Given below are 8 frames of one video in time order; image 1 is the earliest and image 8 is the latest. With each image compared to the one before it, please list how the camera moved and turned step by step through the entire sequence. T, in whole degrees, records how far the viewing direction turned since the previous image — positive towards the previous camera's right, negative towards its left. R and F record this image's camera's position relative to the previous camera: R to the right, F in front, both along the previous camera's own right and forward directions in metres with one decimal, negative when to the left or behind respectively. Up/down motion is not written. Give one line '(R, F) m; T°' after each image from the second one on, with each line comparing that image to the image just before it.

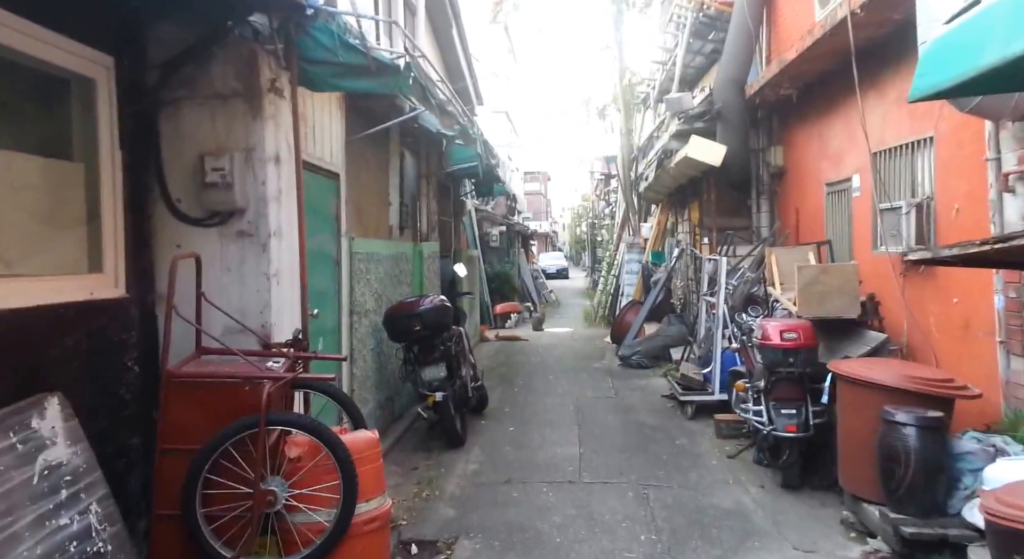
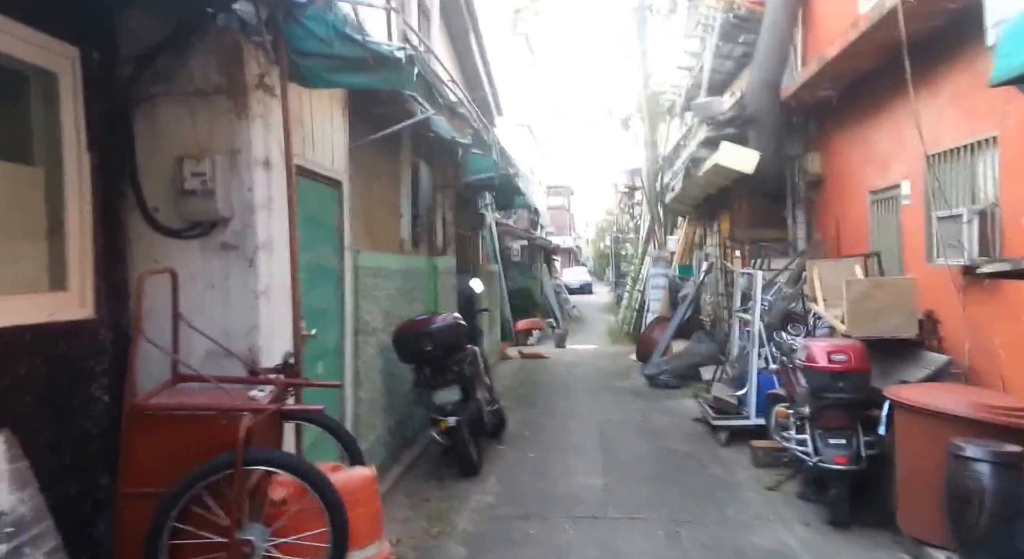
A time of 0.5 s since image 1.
(0.0, +0.4) m; -2°
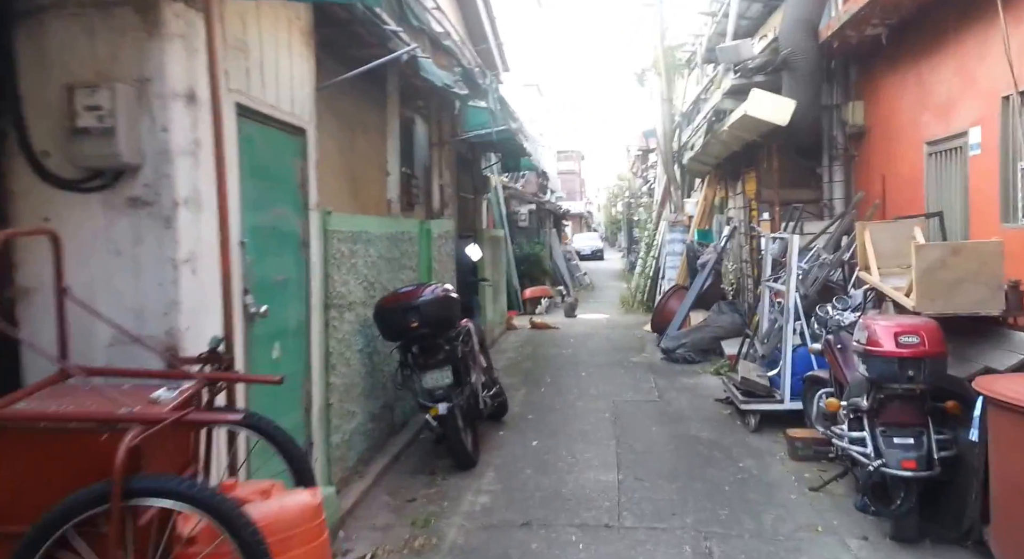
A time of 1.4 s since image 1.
(+0.1, +0.8) m; -1°
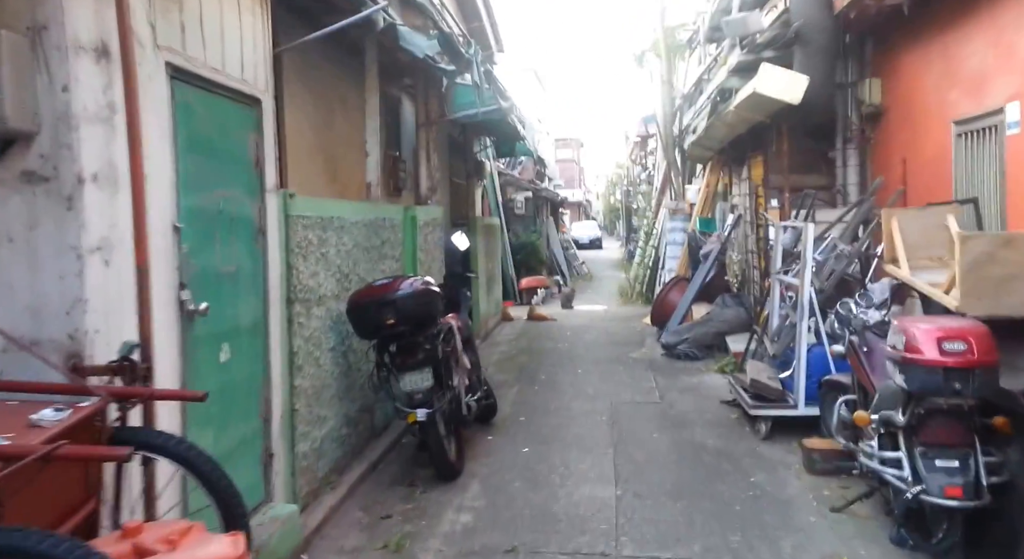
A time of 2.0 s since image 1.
(+0.1, +0.5) m; 0°
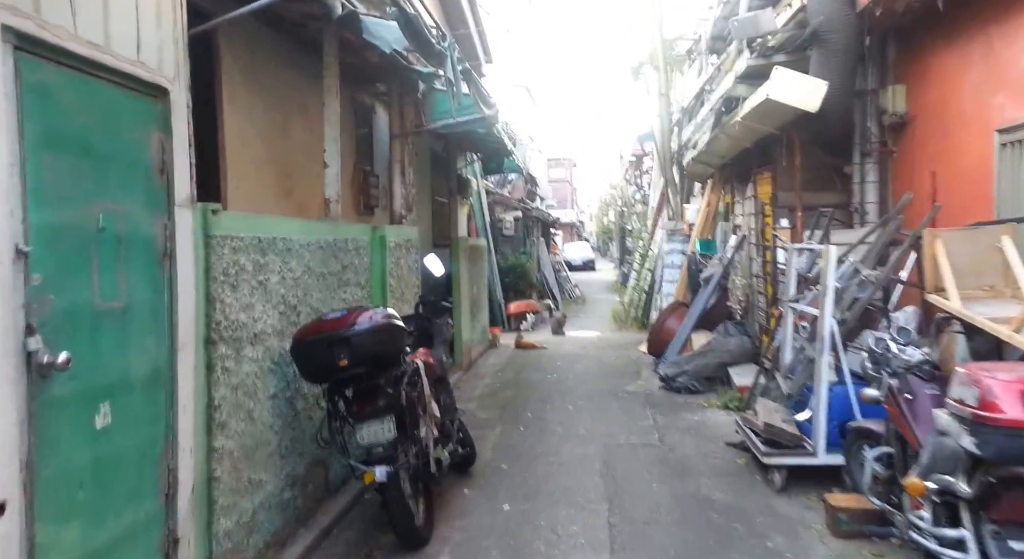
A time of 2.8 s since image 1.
(+0.1, +0.7) m; +1°
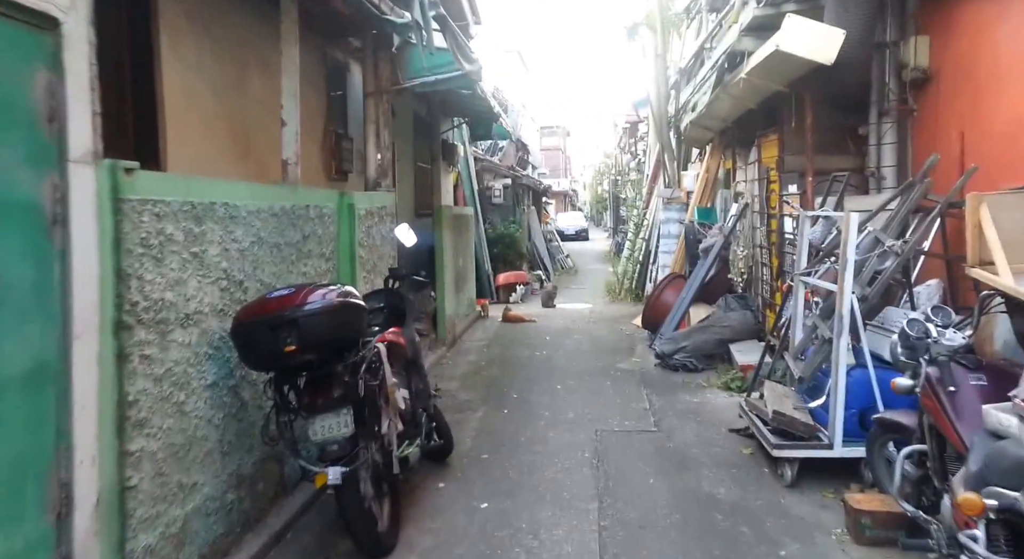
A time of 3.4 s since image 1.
(+0.1, +0.5) m; +1°
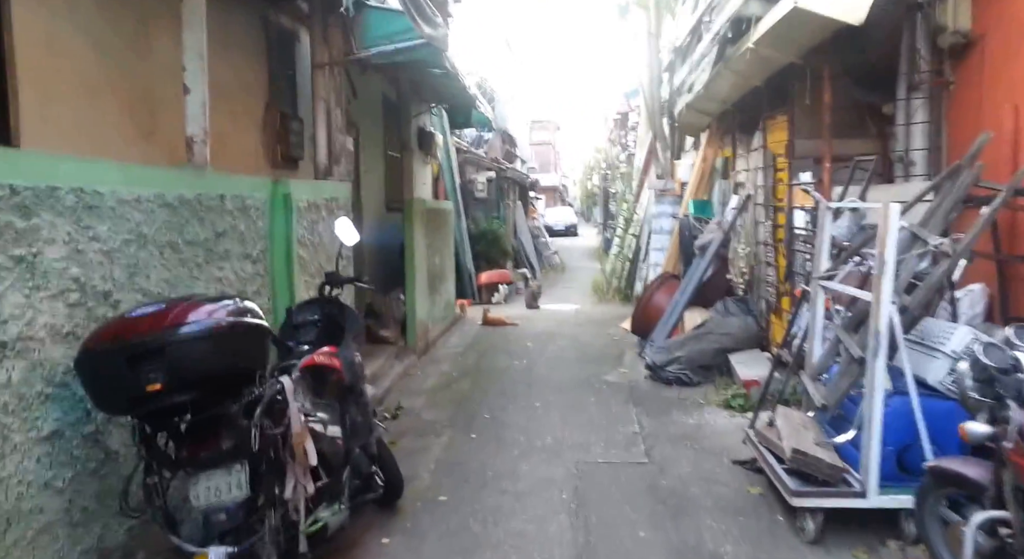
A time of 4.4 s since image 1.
(+0.2, +0.8) m; +1°
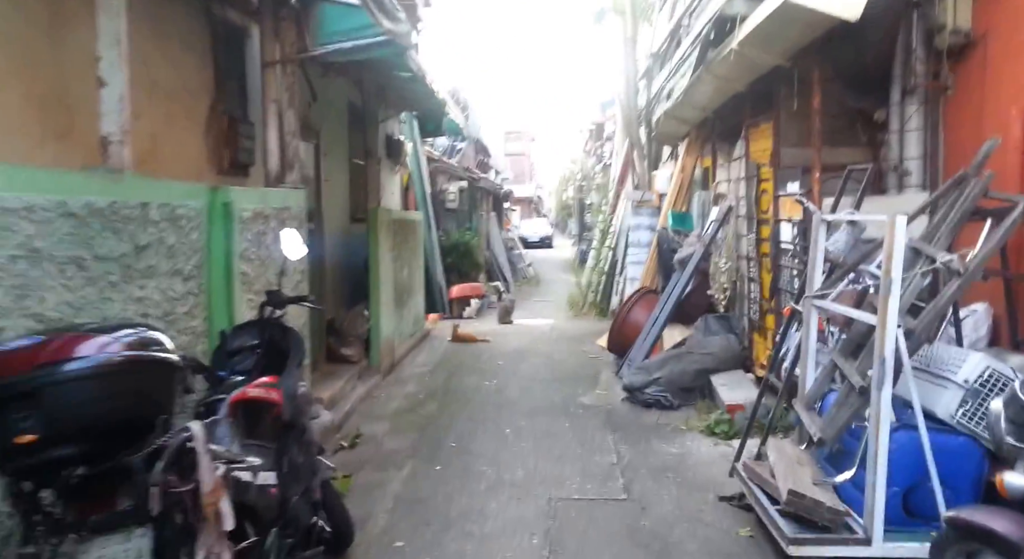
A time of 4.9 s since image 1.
(+0.1, +0.4) m; +2°
